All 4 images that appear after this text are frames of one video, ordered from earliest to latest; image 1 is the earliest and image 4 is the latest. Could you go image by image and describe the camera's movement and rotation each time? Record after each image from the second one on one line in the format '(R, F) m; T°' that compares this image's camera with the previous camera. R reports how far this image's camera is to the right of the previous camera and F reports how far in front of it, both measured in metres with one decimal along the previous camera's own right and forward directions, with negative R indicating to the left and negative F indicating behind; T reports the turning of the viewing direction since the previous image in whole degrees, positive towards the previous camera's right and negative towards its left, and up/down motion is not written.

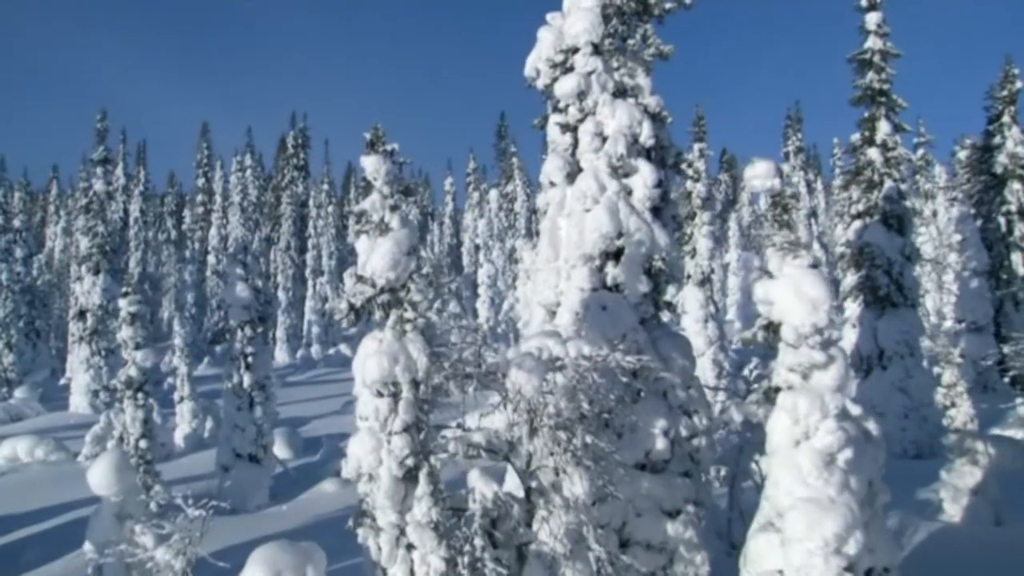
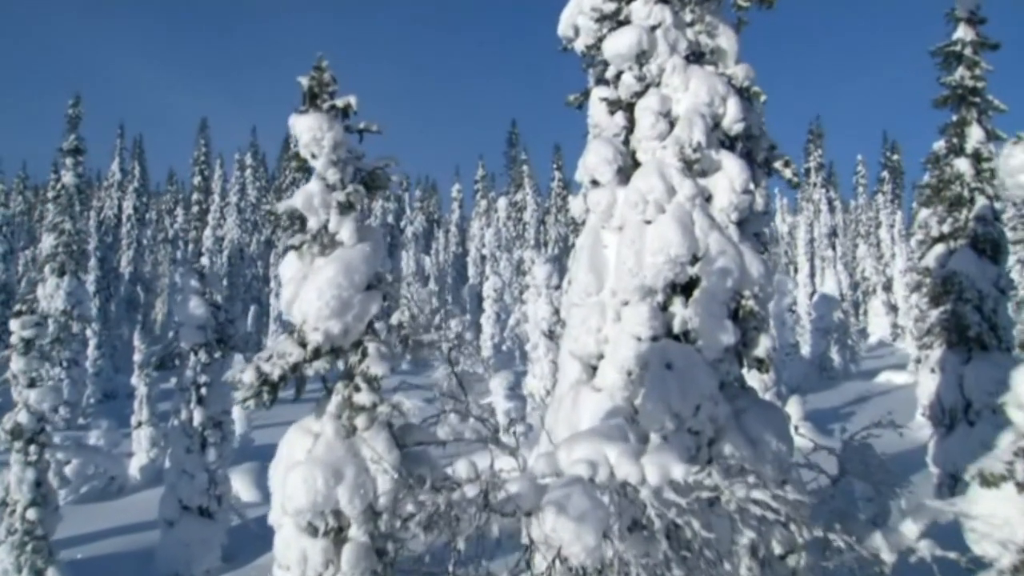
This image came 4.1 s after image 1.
(-0.2, +5.2) m; 0°
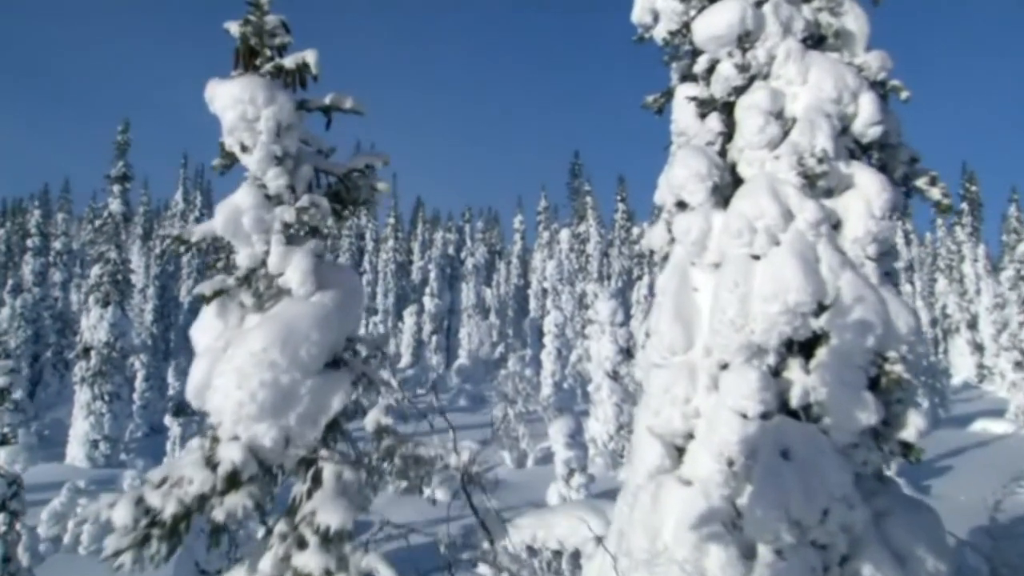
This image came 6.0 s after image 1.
(0.0, +2.9) m; -4°
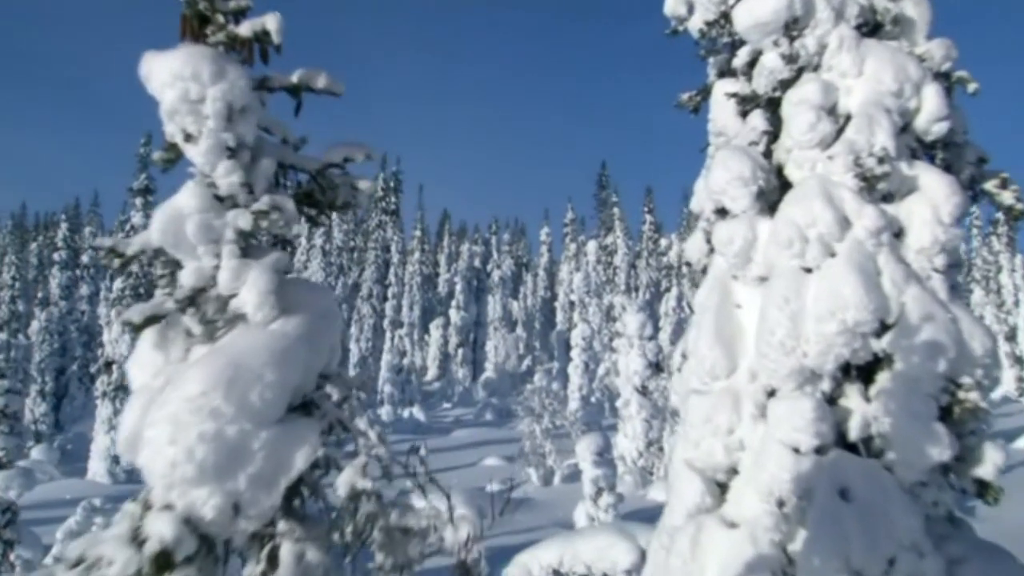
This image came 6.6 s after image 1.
(0.0, +0.9) m; -2°
